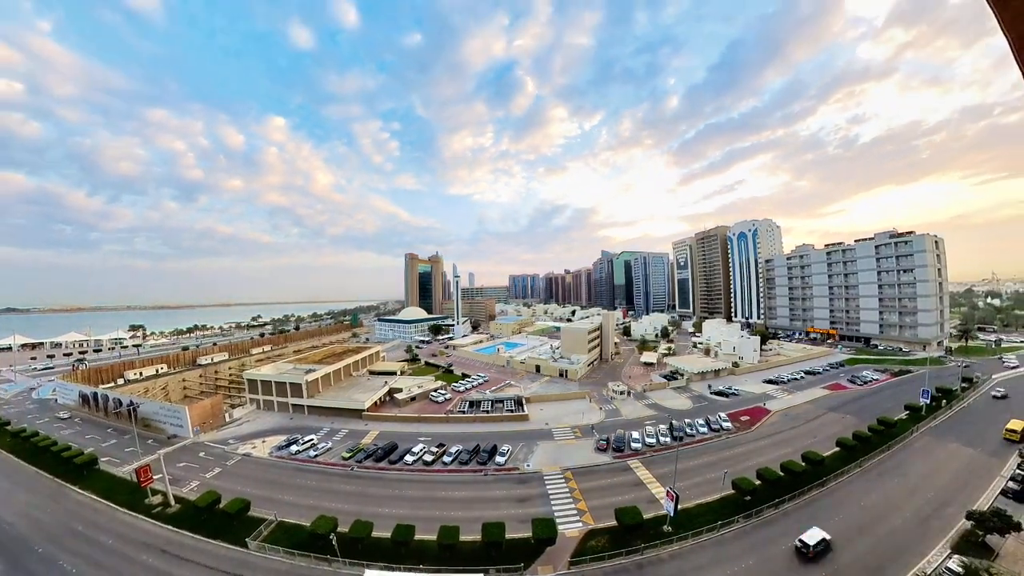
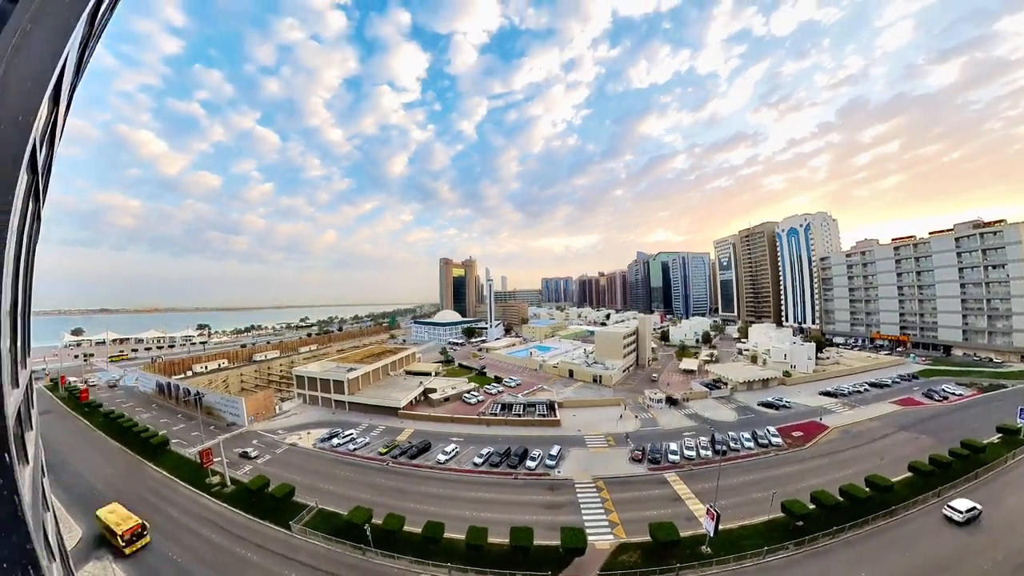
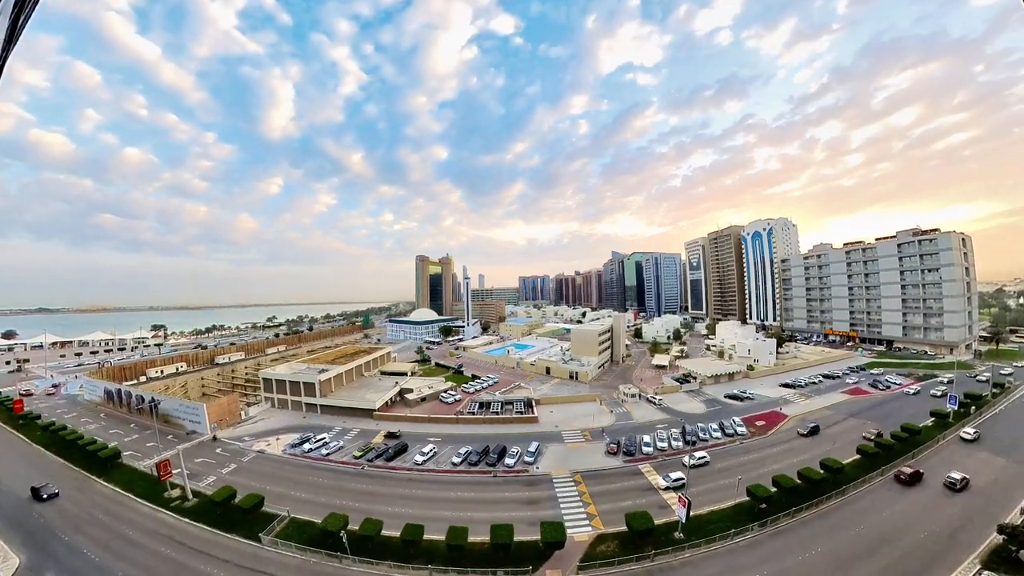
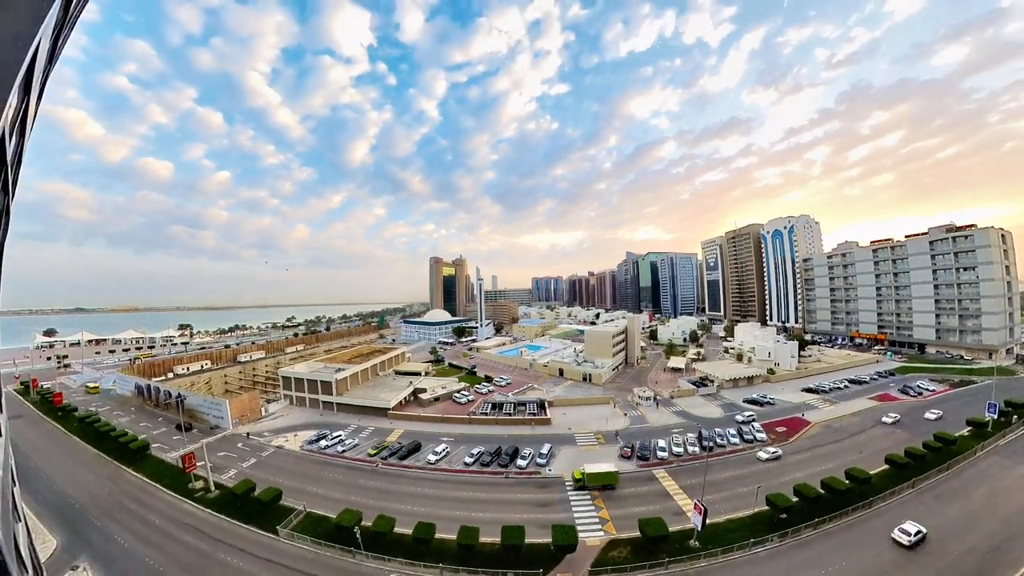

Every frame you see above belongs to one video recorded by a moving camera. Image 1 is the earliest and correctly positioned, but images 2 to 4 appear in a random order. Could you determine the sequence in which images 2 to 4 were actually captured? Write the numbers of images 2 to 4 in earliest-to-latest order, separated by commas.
3, 4, 2
